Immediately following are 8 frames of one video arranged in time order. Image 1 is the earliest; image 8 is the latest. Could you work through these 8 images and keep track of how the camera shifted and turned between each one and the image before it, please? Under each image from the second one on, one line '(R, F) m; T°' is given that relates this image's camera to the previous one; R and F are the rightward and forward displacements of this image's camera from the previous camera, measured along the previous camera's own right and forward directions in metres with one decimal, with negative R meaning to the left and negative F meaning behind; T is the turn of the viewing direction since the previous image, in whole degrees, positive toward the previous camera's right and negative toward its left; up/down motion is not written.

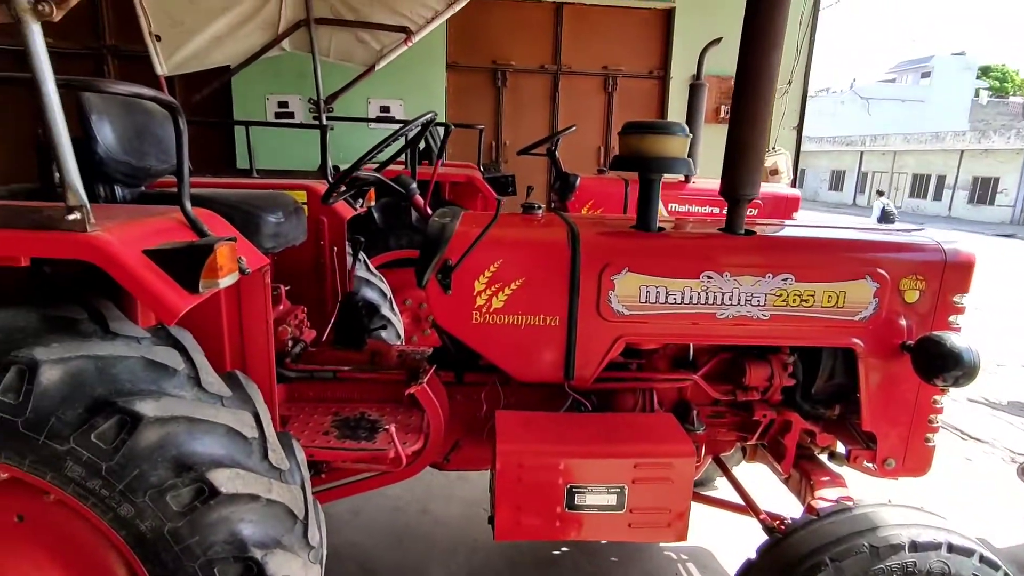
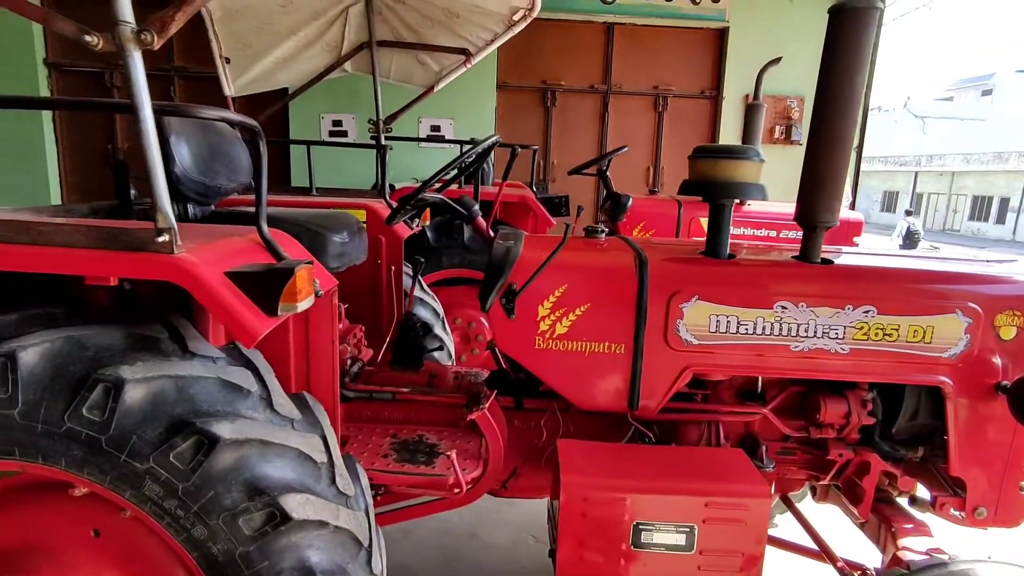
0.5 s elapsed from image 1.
(-0.1, 0.0) m; -4°
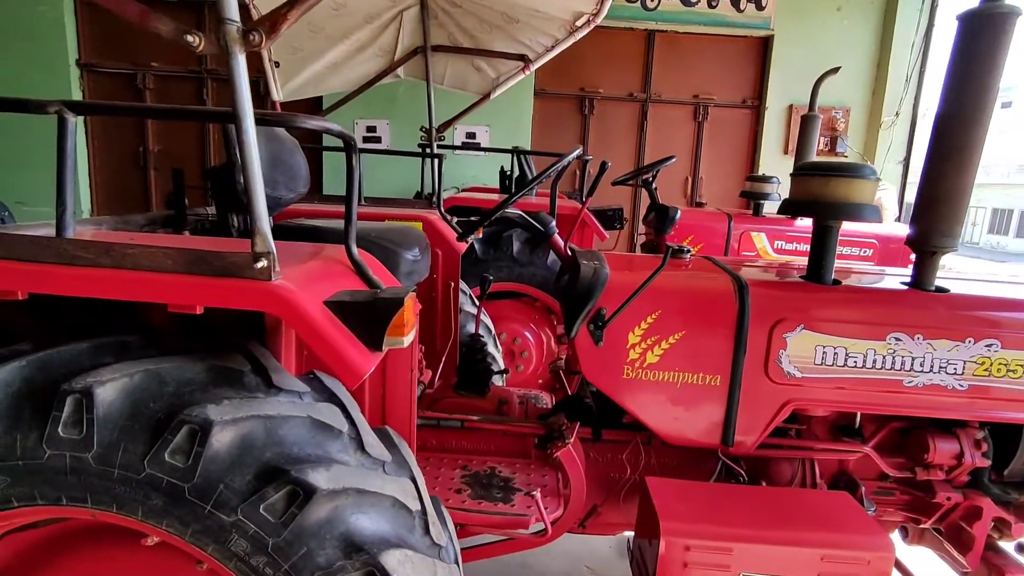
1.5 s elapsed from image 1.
(-0.2, +0.1) m; -1°
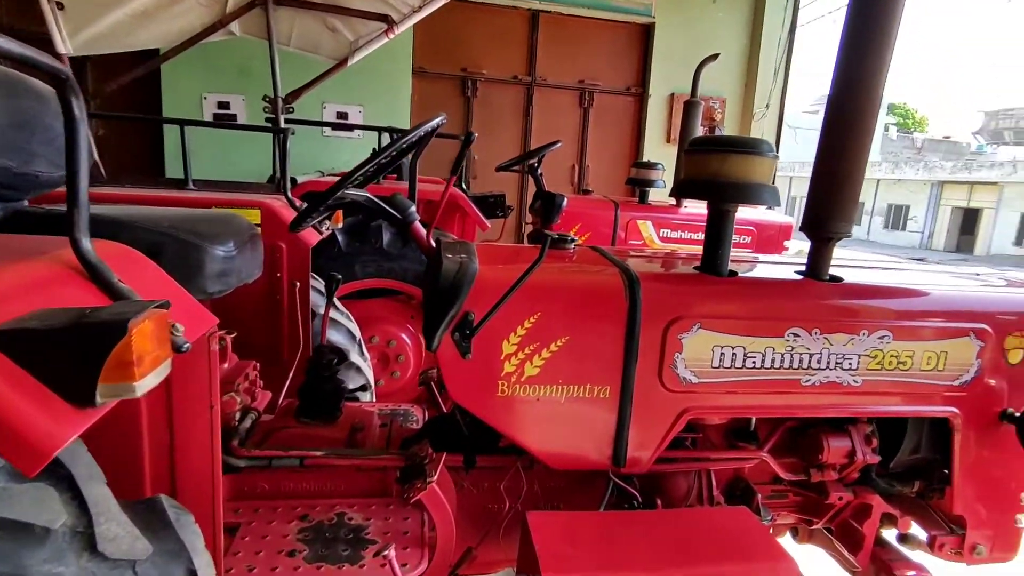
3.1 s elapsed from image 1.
(+0.1, +0.3) m; +11°
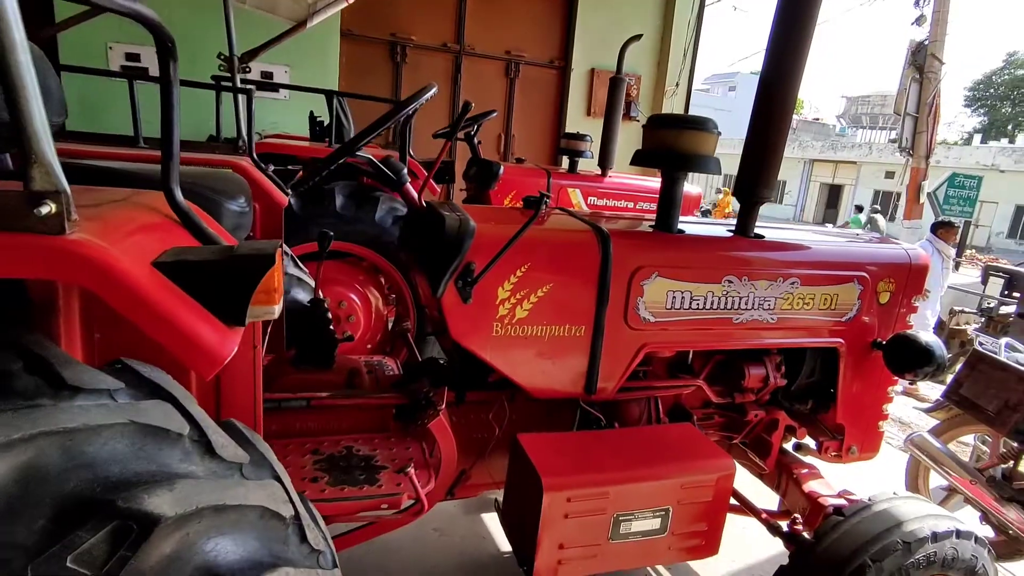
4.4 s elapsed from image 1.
(-0.2, -0.2) m; +10°
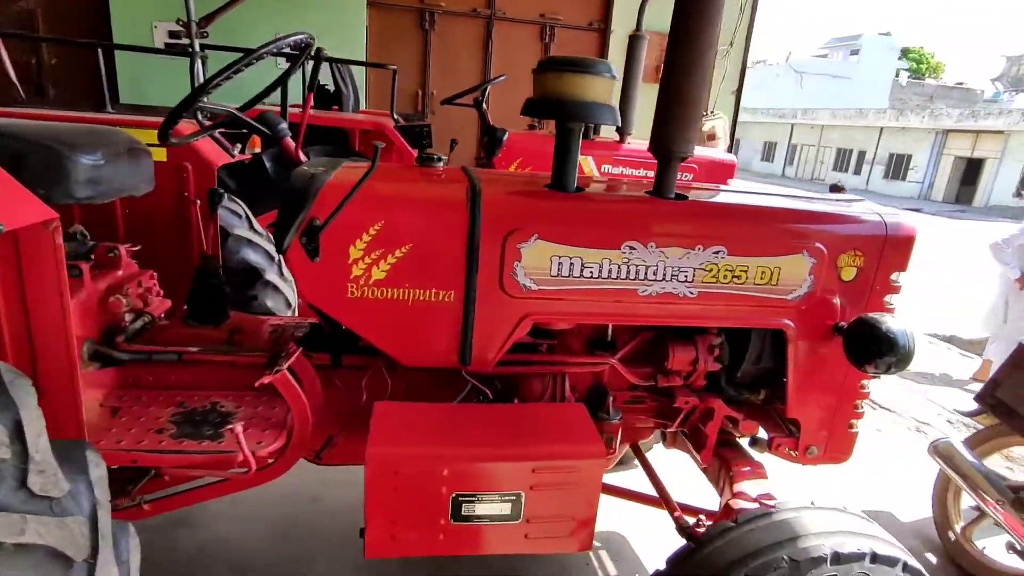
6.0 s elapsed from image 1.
(+0.6, +0.1) m; -9°
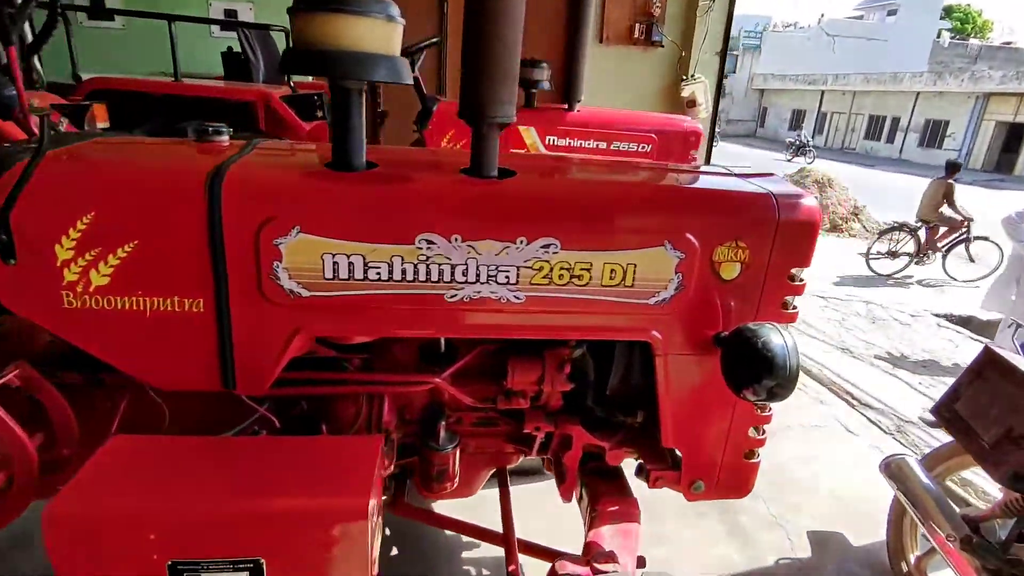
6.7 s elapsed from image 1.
(+0.5, +0.3) m; -2°
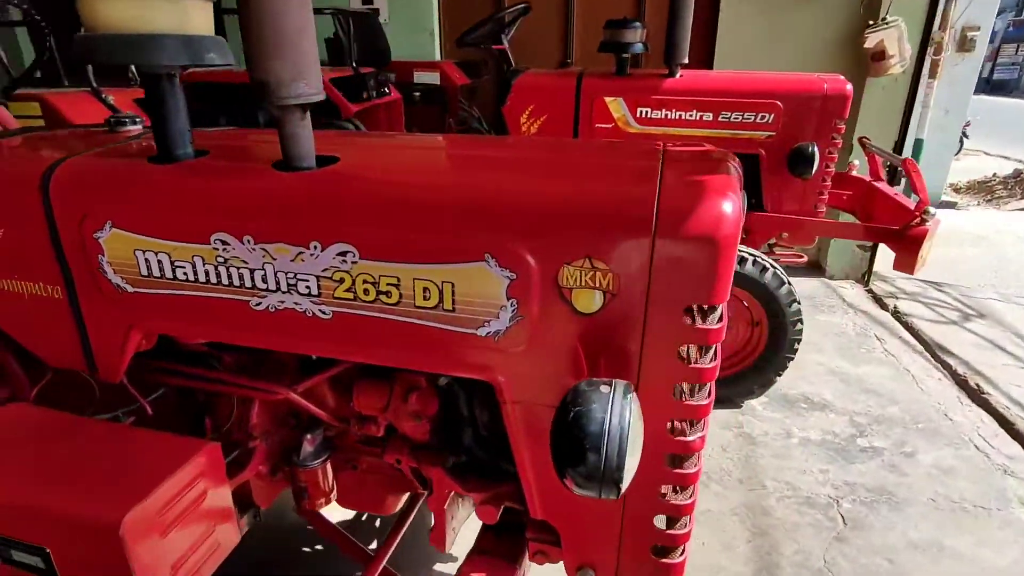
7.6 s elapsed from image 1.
(+0.7, +0.4) m; -21°
